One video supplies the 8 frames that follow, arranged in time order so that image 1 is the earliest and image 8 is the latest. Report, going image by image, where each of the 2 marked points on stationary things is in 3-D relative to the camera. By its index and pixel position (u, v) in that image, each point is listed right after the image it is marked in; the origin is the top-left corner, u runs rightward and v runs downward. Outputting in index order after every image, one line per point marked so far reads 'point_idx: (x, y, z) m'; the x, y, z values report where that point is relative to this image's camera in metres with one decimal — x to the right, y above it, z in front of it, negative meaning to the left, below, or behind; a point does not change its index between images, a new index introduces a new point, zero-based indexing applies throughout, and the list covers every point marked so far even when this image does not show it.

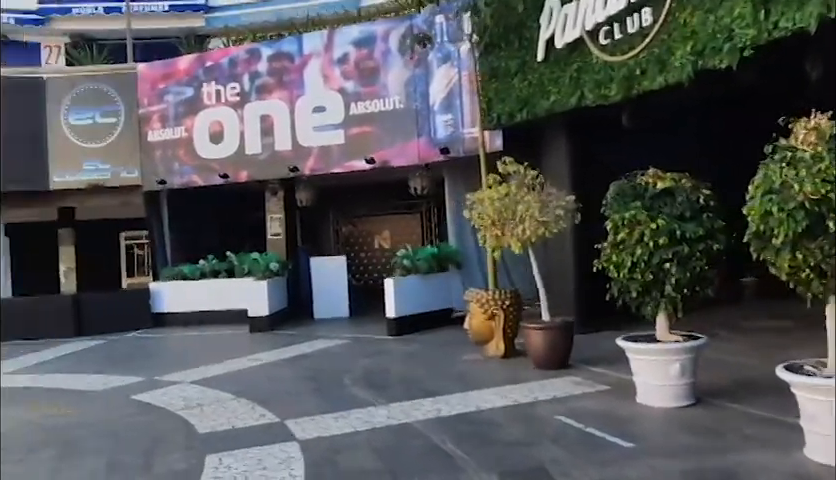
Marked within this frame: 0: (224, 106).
0: (-4.1, +2.8, +14.3) m
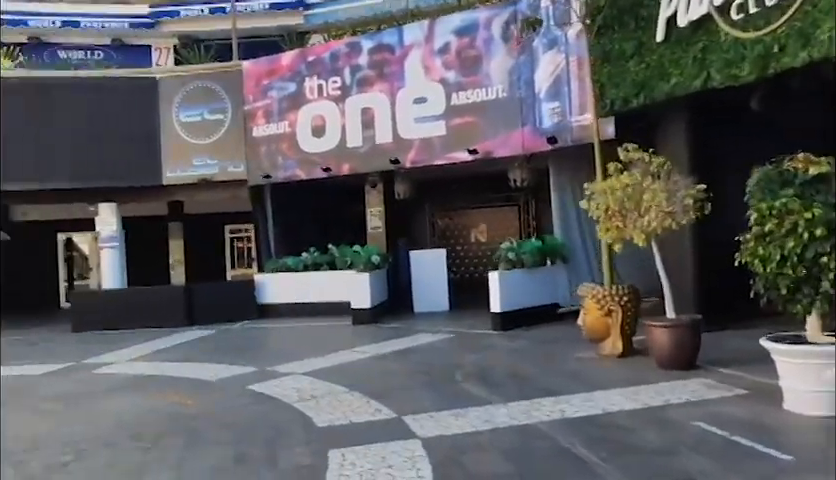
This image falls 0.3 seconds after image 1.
0: (-2.0, +3.0, +14.4) m
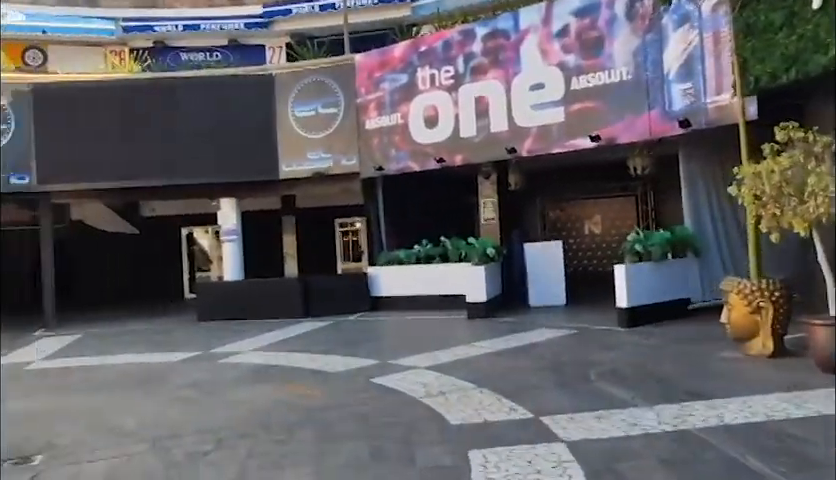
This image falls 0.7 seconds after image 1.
0: (+0.4, +3.1, +14.1) m
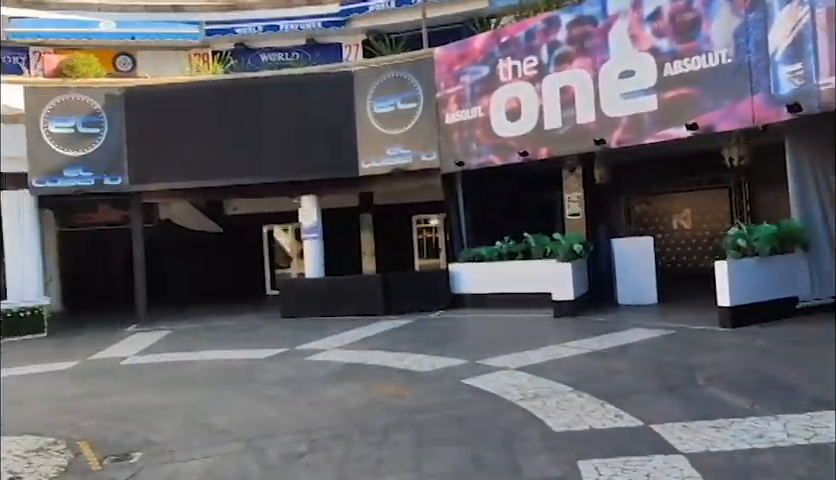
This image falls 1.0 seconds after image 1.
0: (+2.1, +3.2, +13.7) m
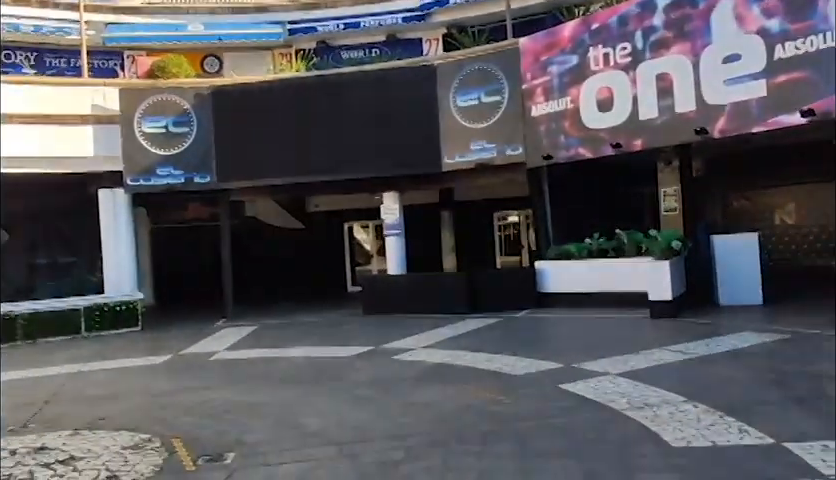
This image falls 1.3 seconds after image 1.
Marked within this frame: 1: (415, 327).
0: (+3.8, +3.3, +13.0) m
1: (-0.1, -1.7, +13.1) m
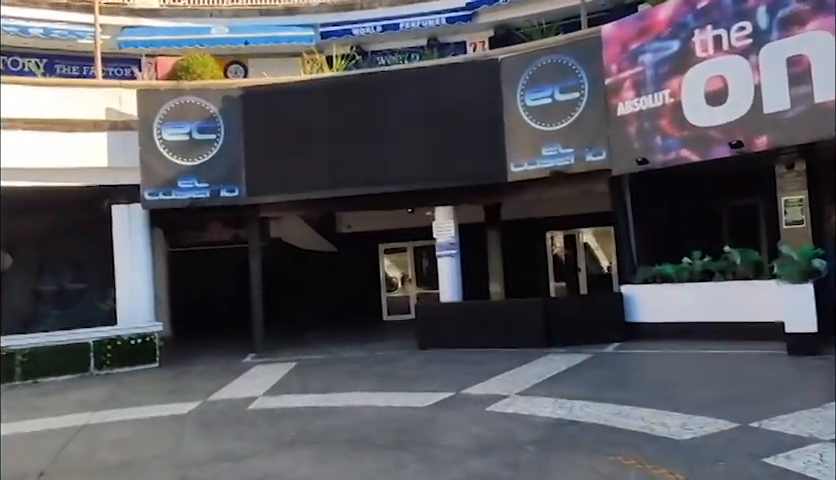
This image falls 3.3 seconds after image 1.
0: (+5.0, +3.0, +10.9) m
1: (+1.2, -2.0, +10.8) m
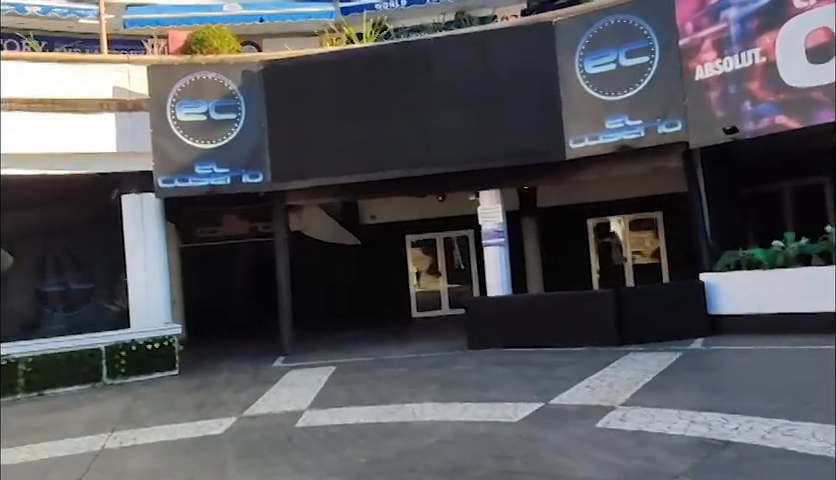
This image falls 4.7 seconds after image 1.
0: (+5.8, +3.3, +9.4) m
1: (+2.1, -1.7, +9.3) m
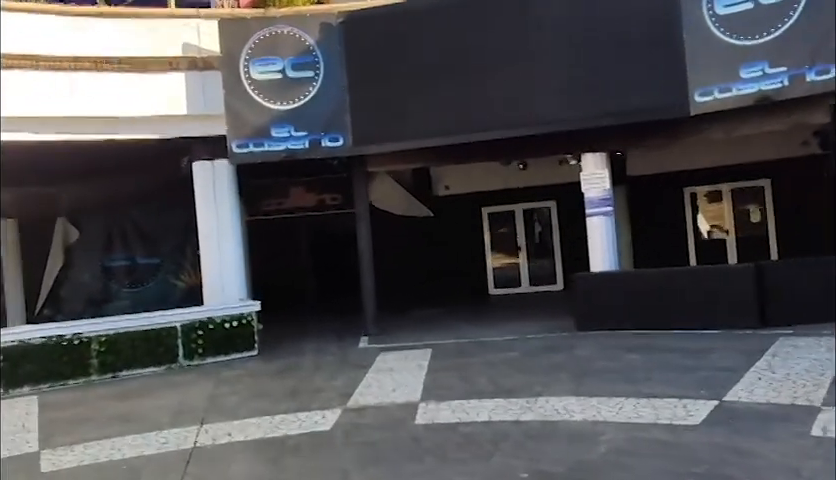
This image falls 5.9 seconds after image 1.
0: (+7.2, +3.7, +7.6) m
1: (+3.5, -1.3, +7.9) m
